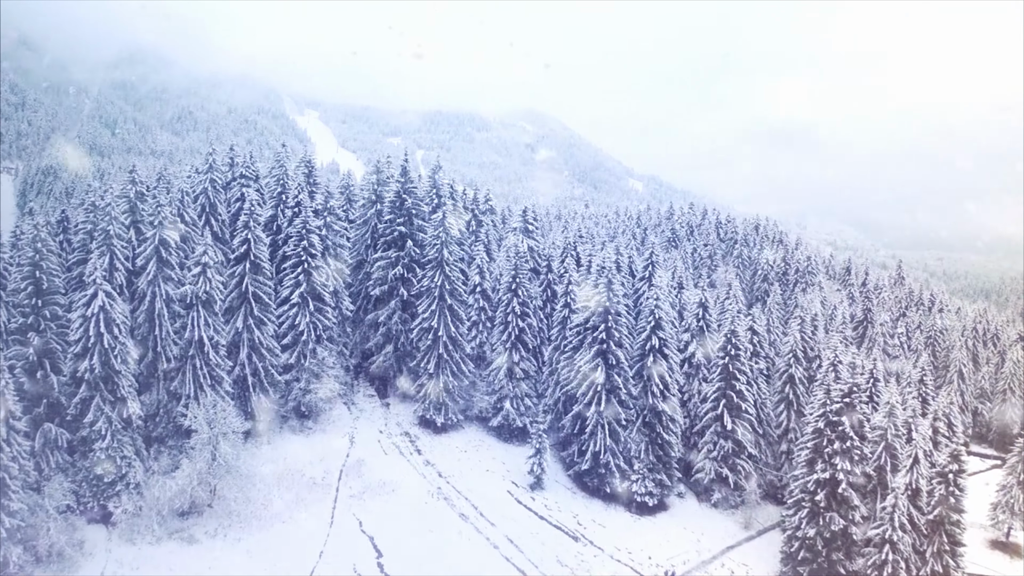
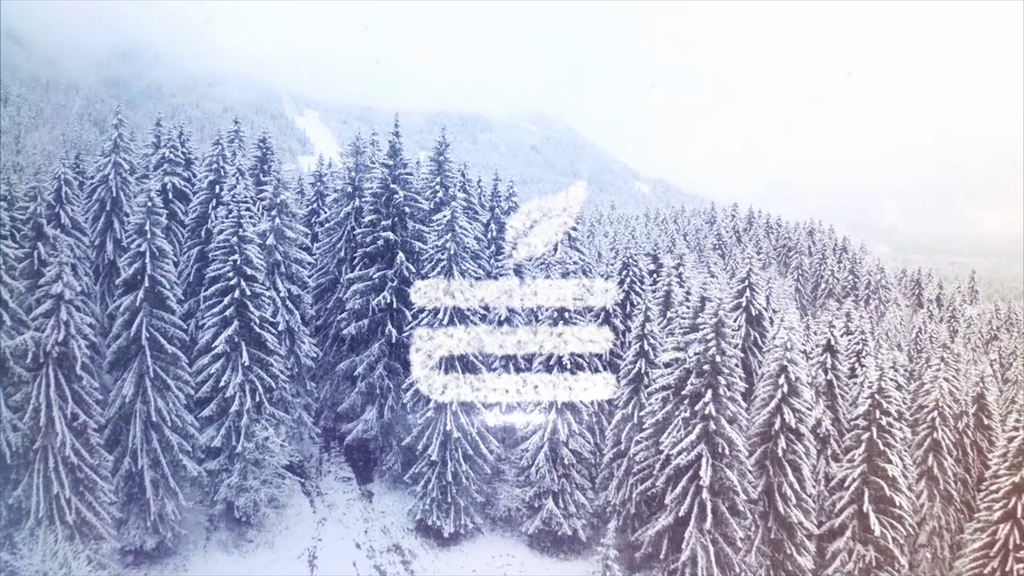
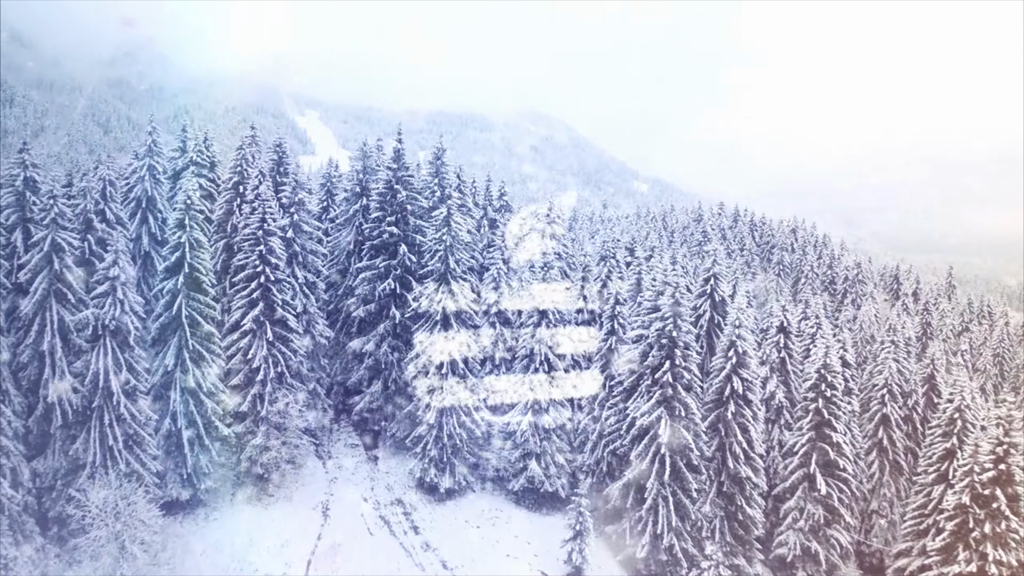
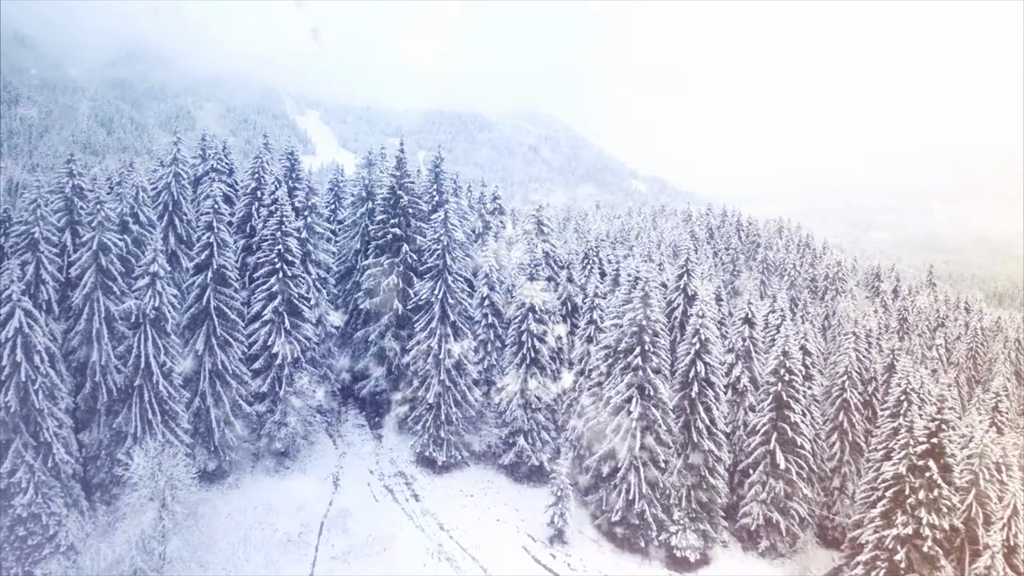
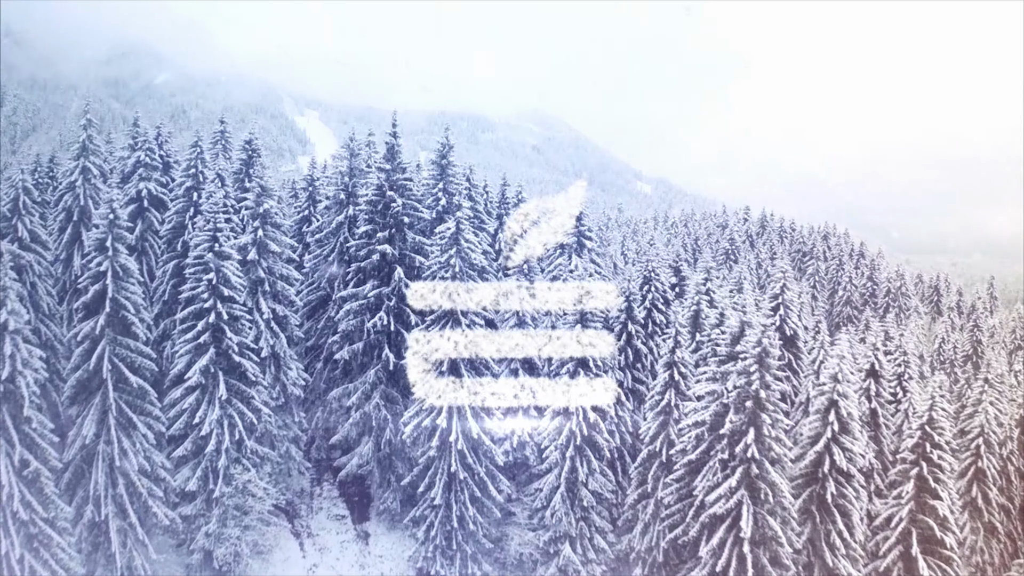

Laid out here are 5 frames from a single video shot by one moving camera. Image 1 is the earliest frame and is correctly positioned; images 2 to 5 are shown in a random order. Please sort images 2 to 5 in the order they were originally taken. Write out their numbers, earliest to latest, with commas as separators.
4, 3, 2, 5
